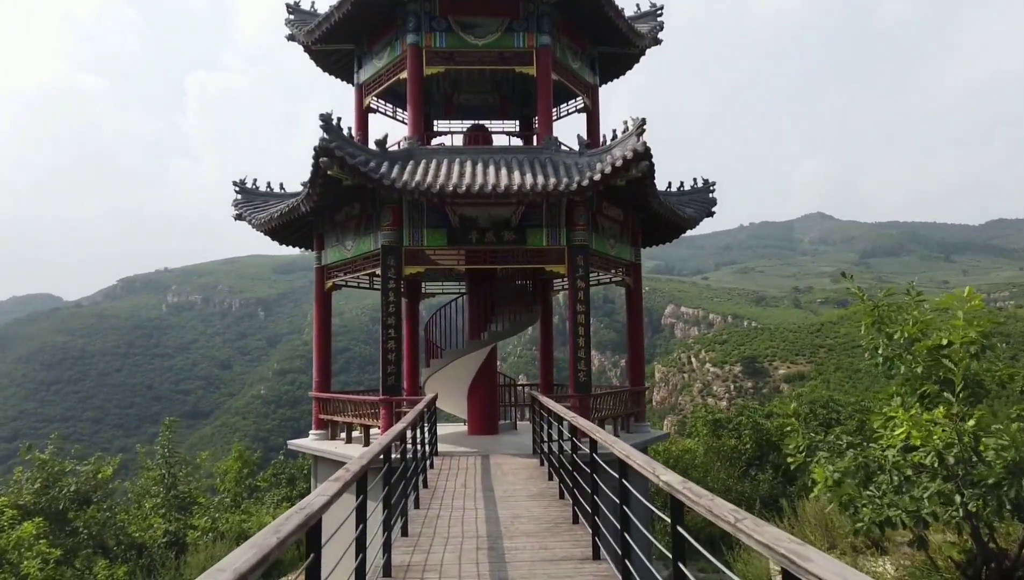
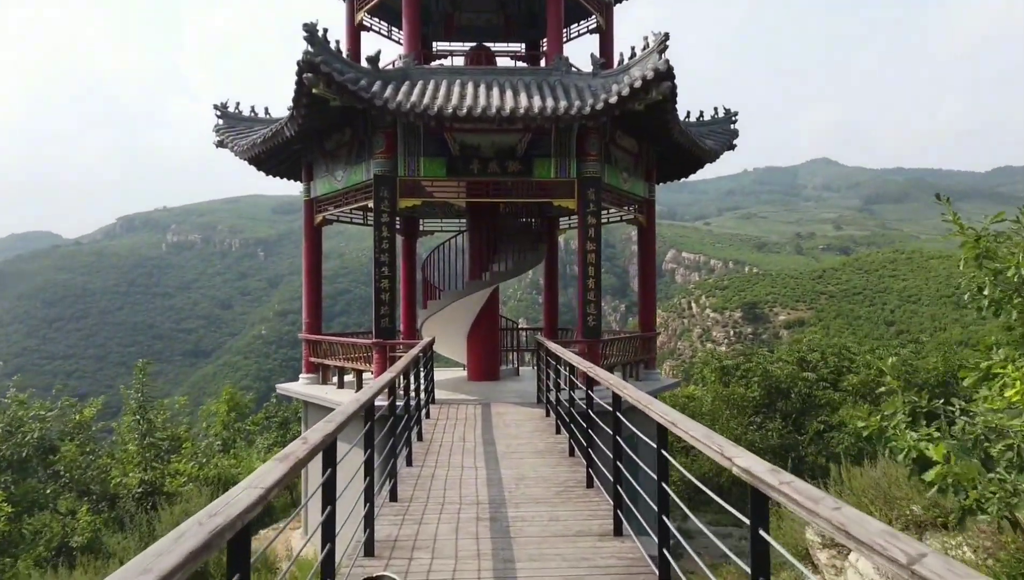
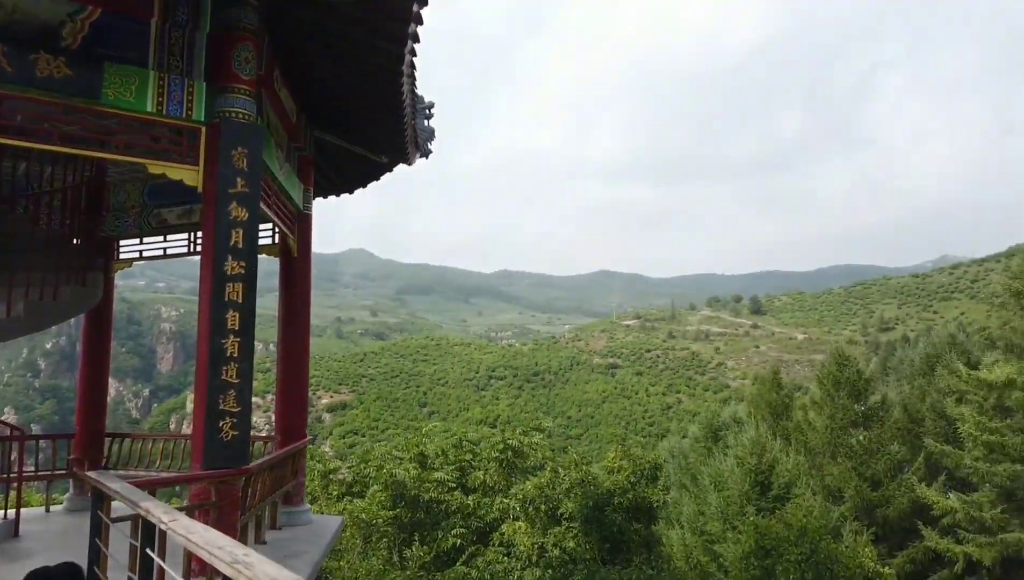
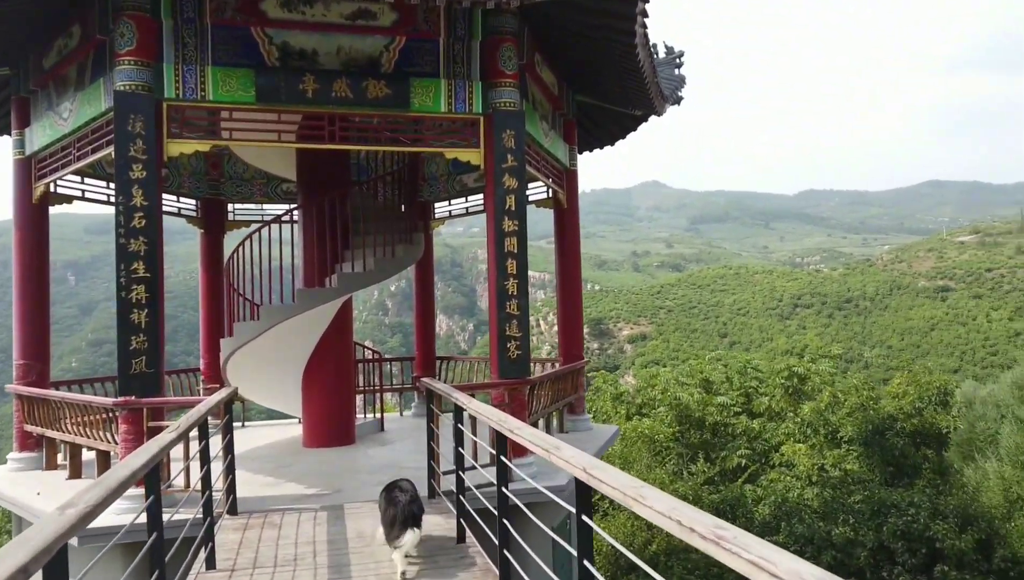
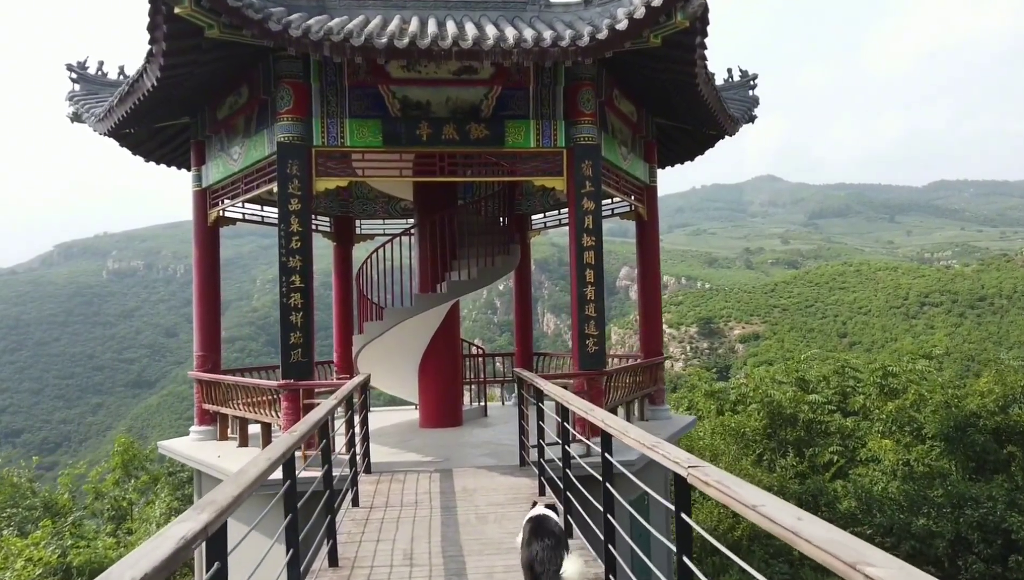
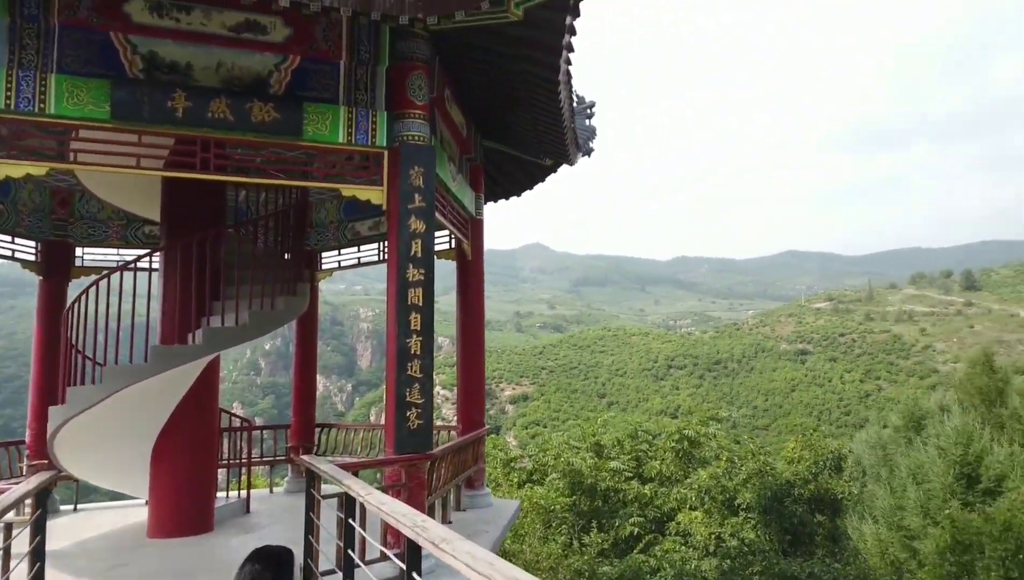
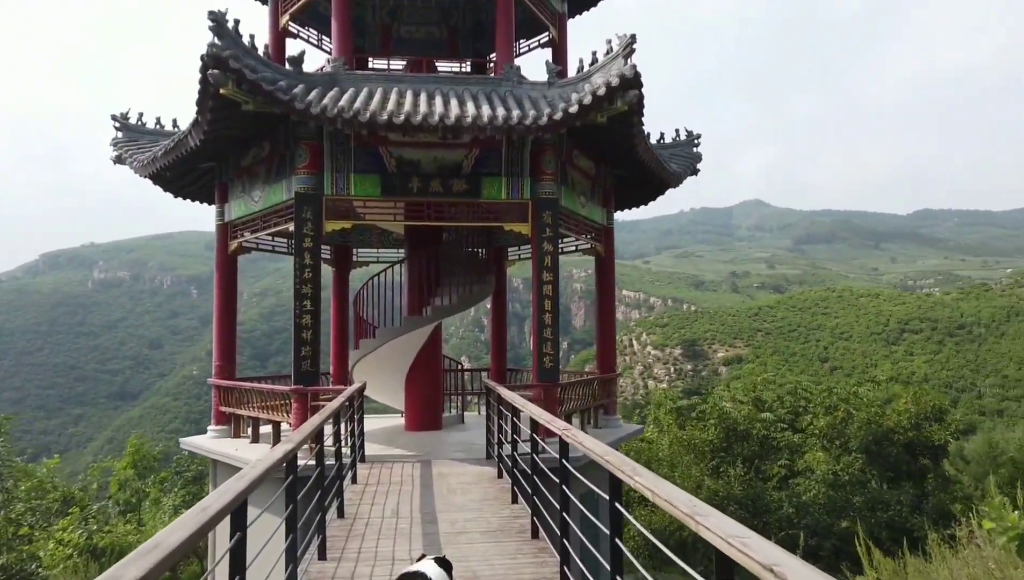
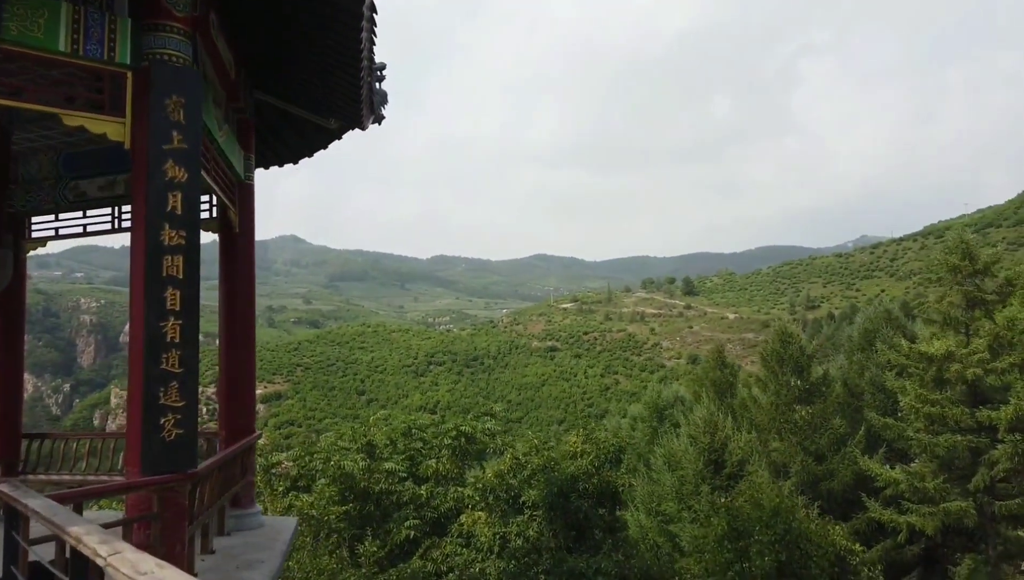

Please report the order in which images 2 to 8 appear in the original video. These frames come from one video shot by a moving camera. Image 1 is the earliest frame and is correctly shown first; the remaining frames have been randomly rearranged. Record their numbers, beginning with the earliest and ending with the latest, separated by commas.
2, 7, 5, 4, 6, 3, 8
